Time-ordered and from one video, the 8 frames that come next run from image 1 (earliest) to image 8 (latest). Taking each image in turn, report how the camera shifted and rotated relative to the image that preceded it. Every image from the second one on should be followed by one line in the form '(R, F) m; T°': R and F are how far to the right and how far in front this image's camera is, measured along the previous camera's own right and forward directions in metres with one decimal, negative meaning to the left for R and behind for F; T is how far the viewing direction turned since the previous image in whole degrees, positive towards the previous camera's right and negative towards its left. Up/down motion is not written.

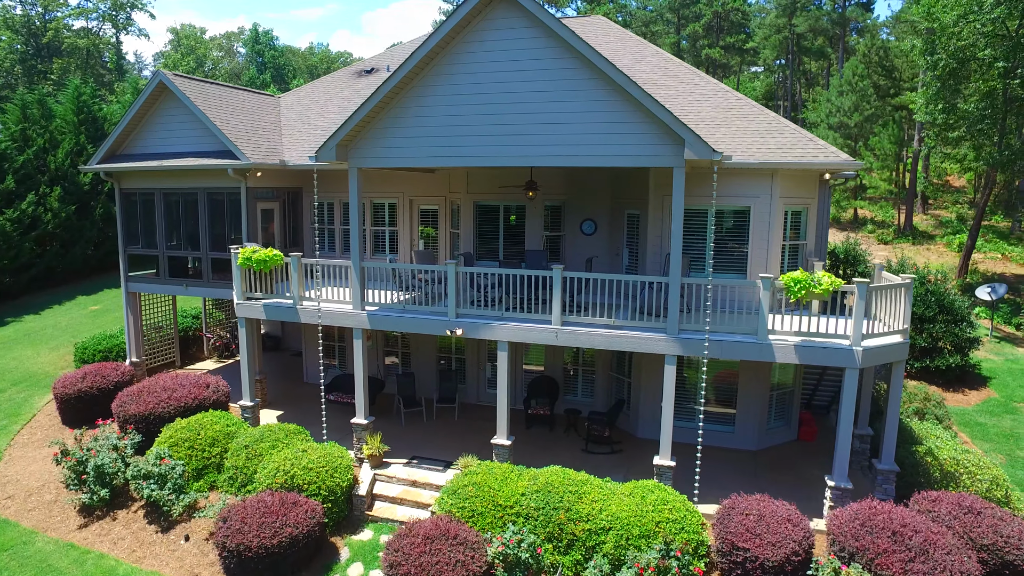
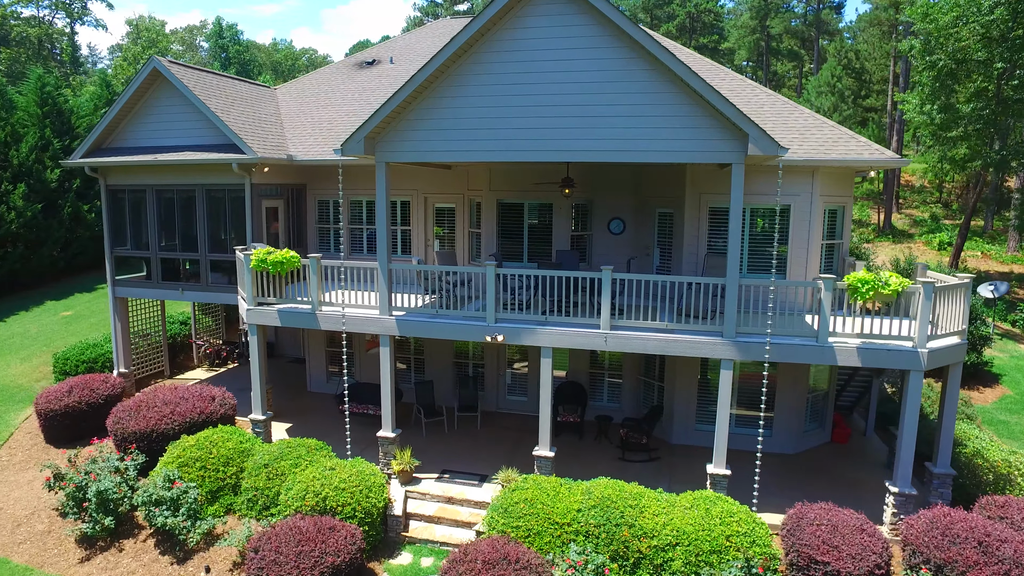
(-1.4, +0.7) m; +3°
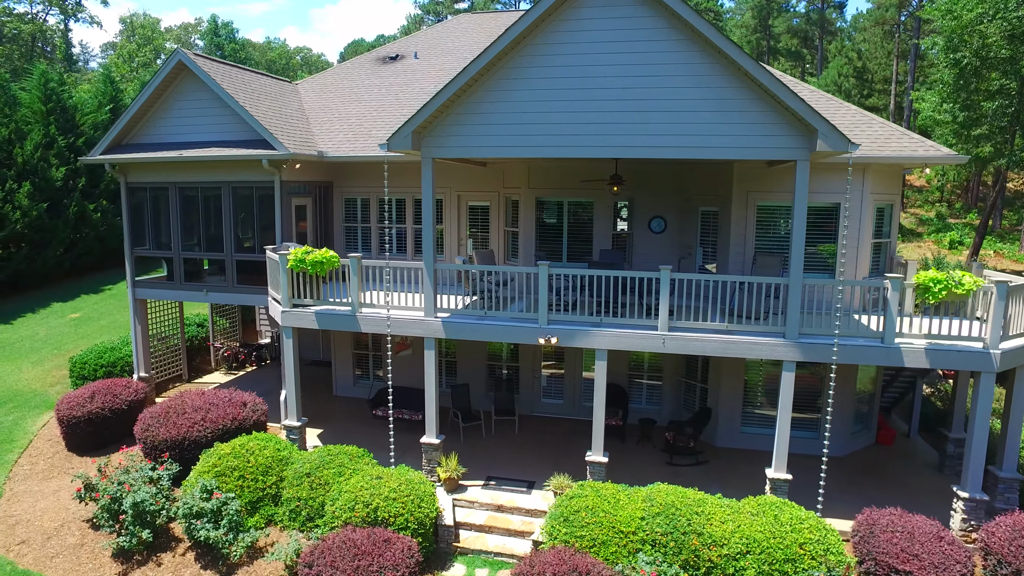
(-1.0, +0.4) m; +1°
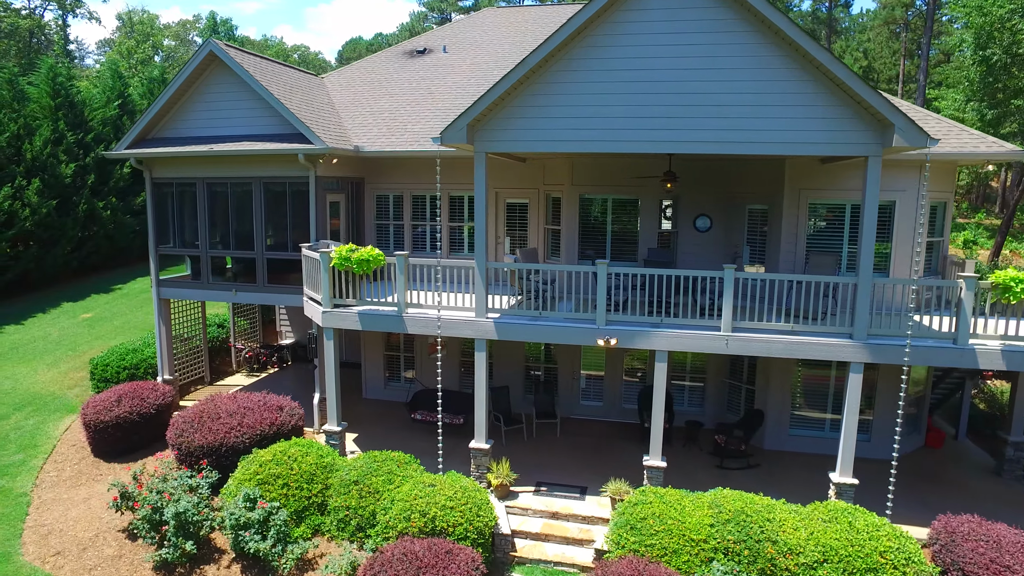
(-1.0, +0.4) m; +1°
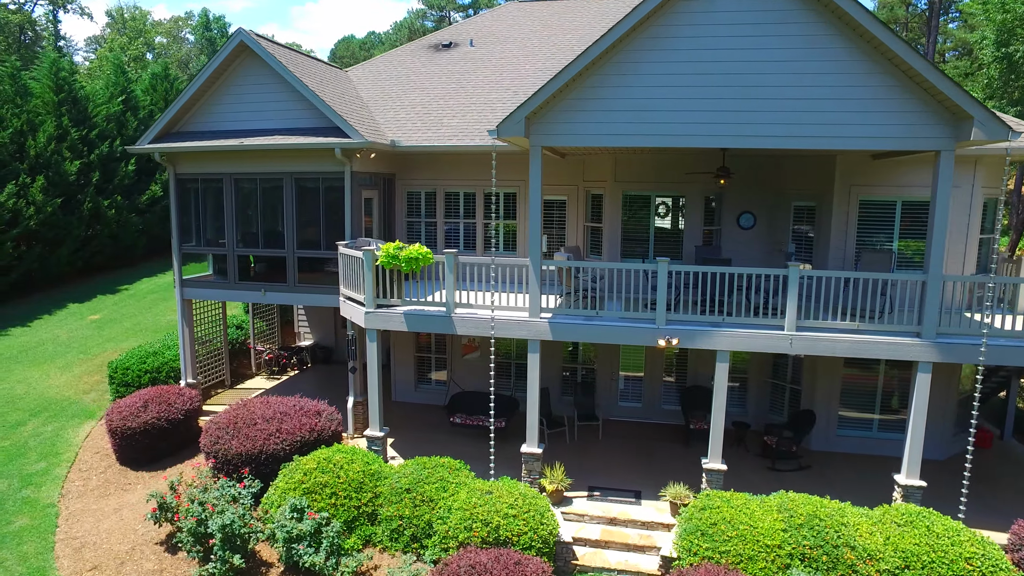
(-1.1, +0.4) m; +1°
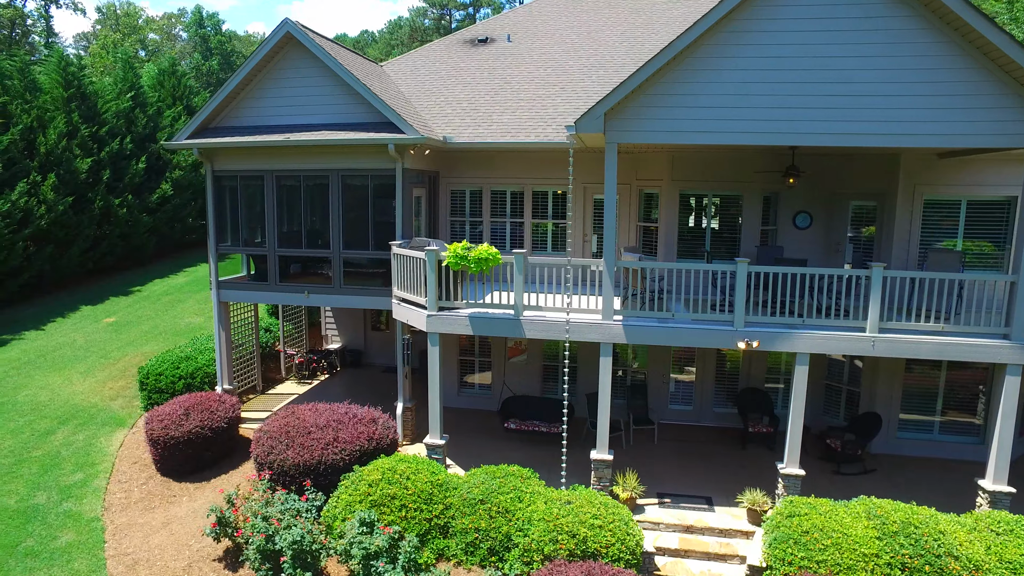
(-1.4, +0.4) m; +1°
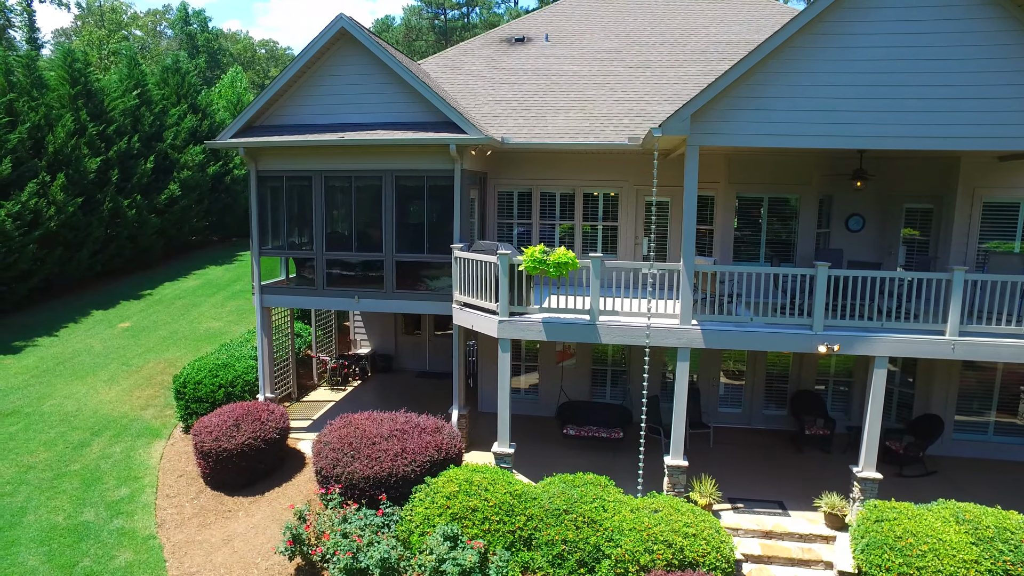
(-1.5, +0.3) m; +2°
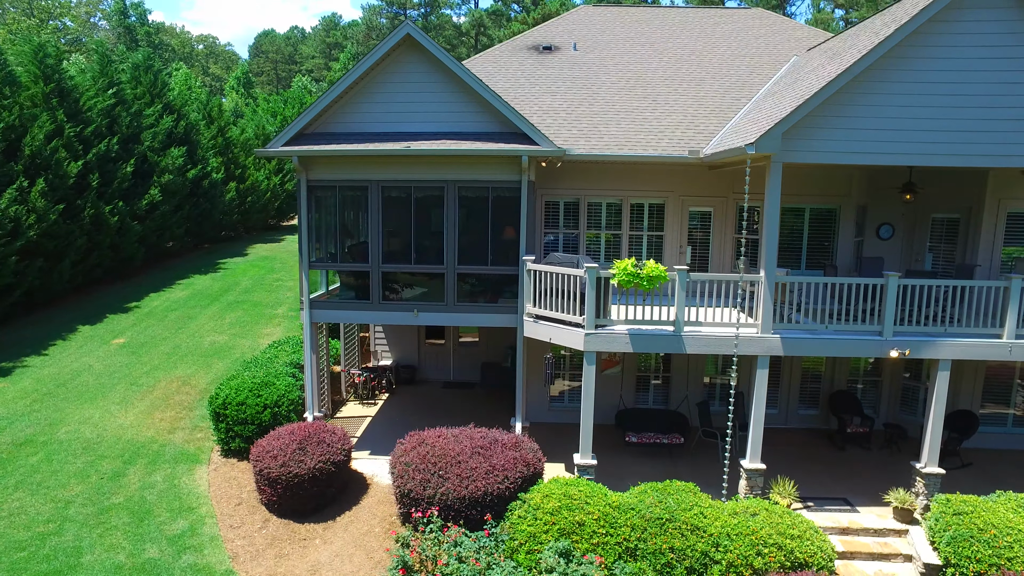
(-2.4, +0.2) m; +6°
